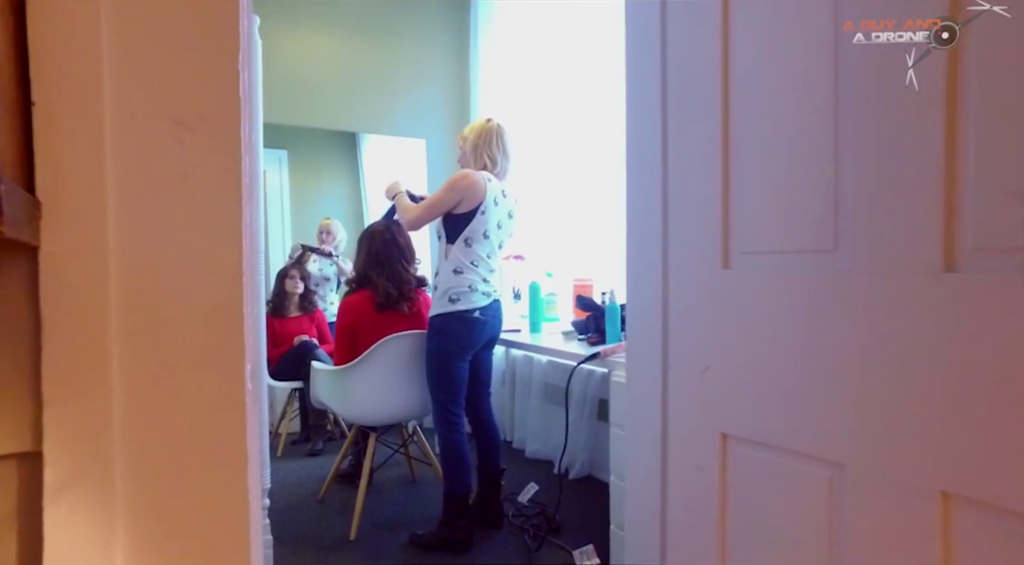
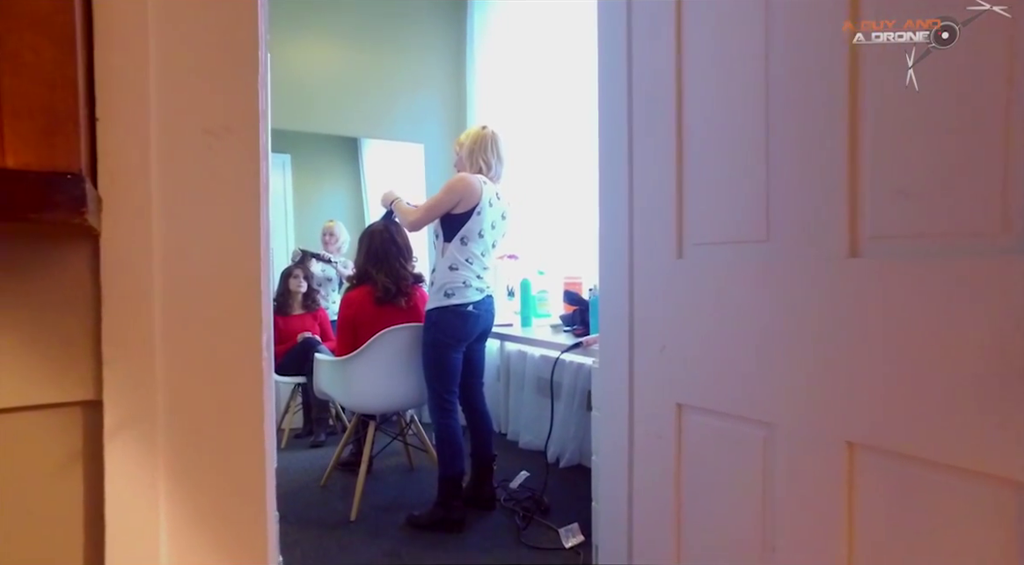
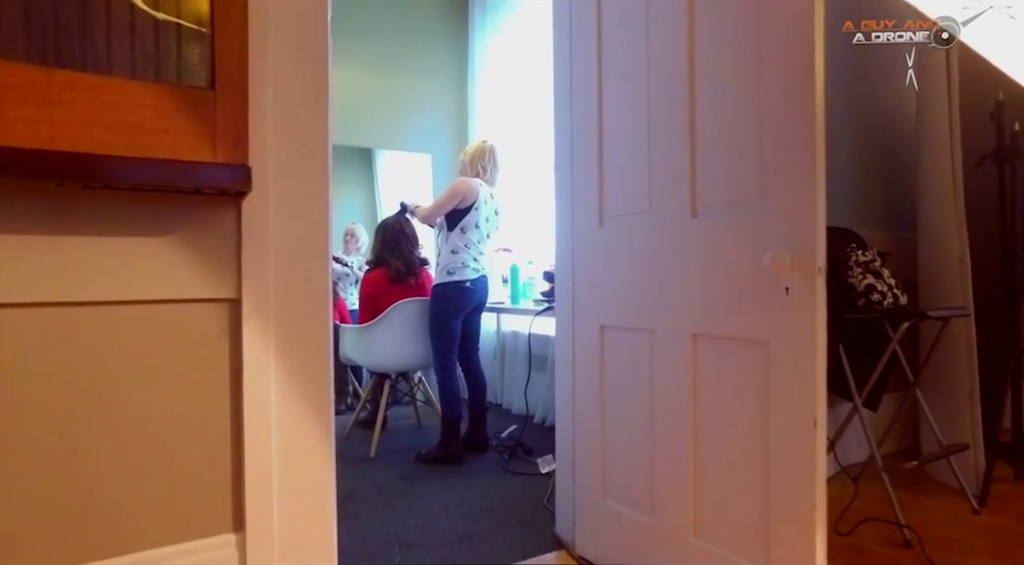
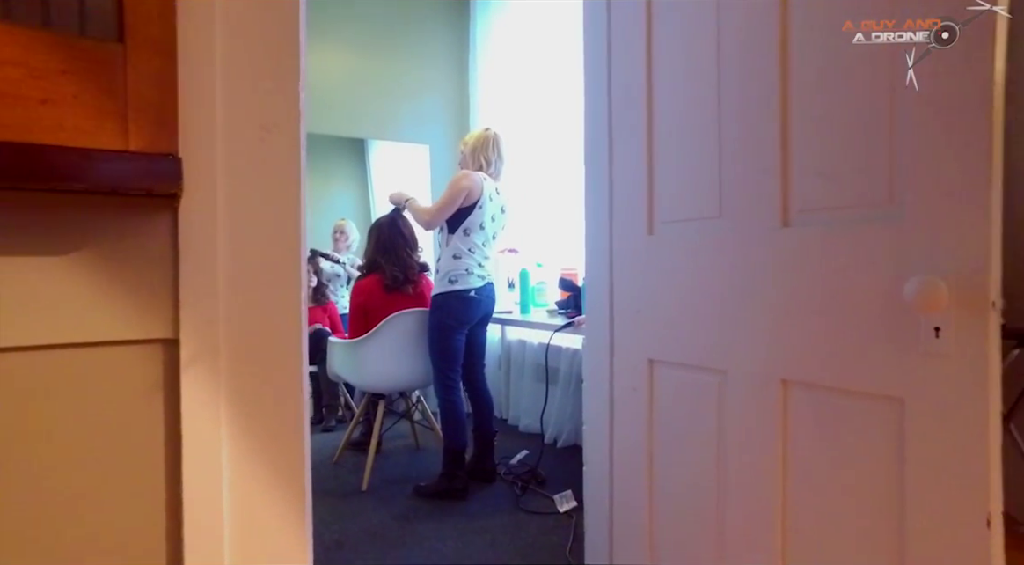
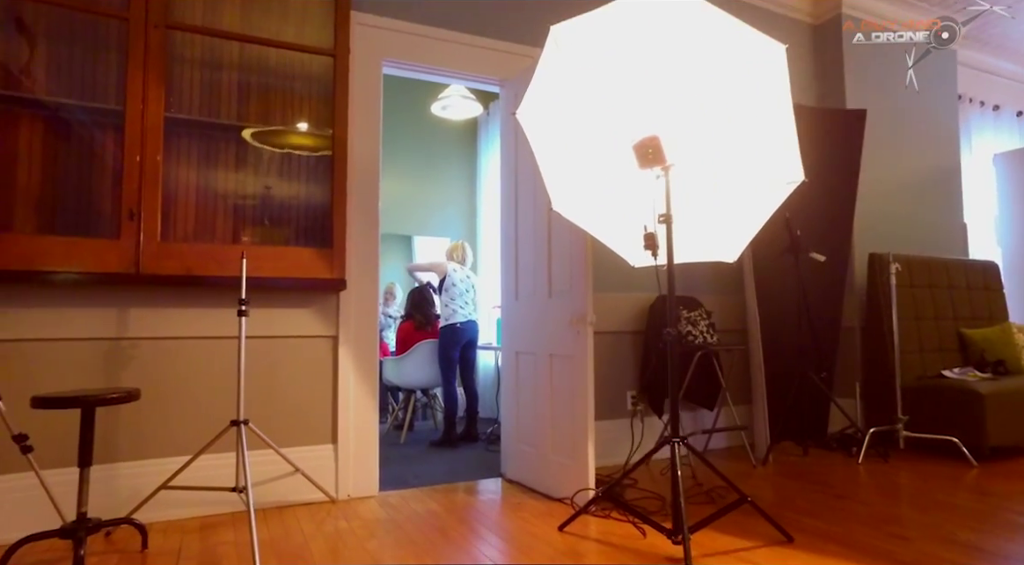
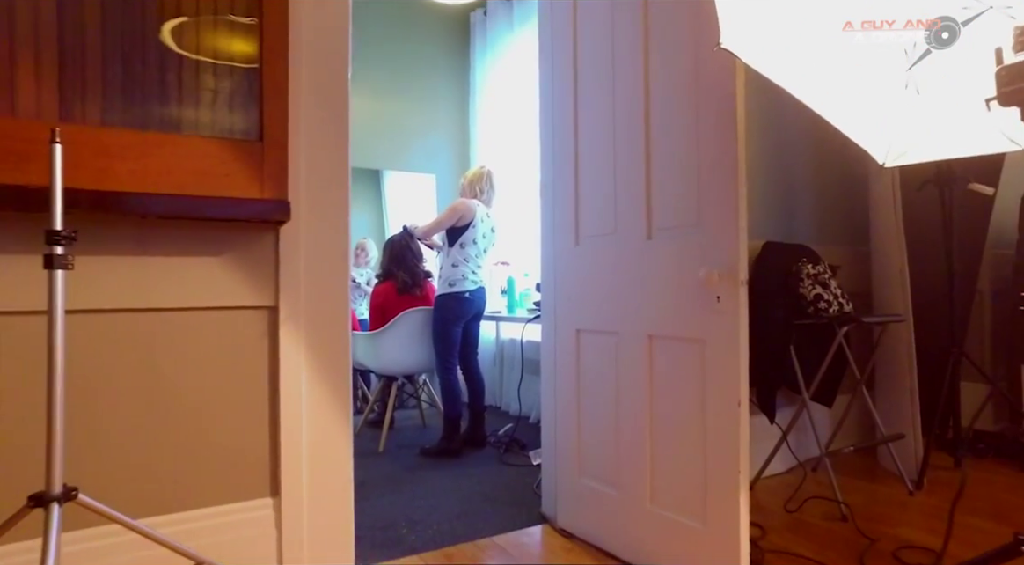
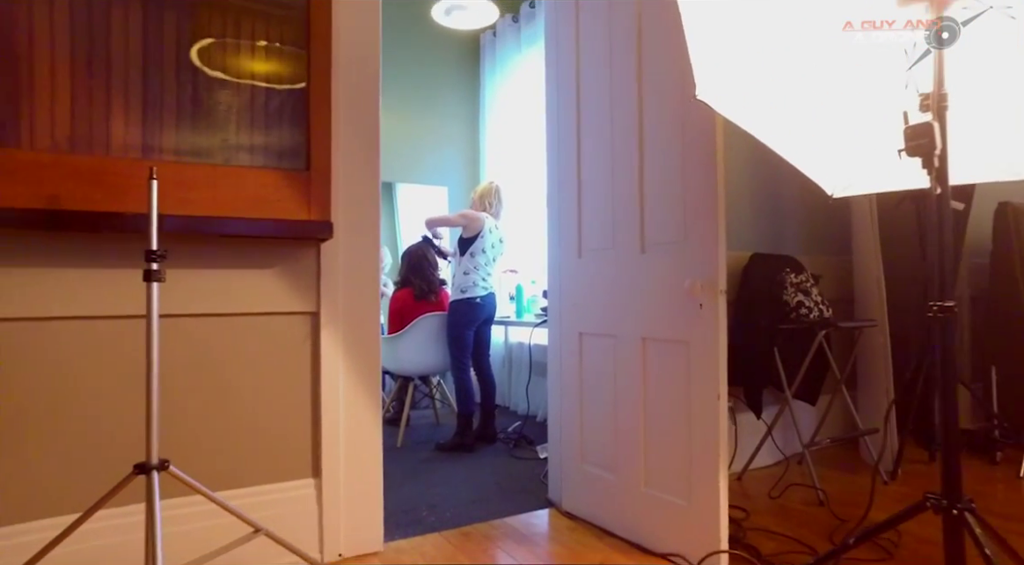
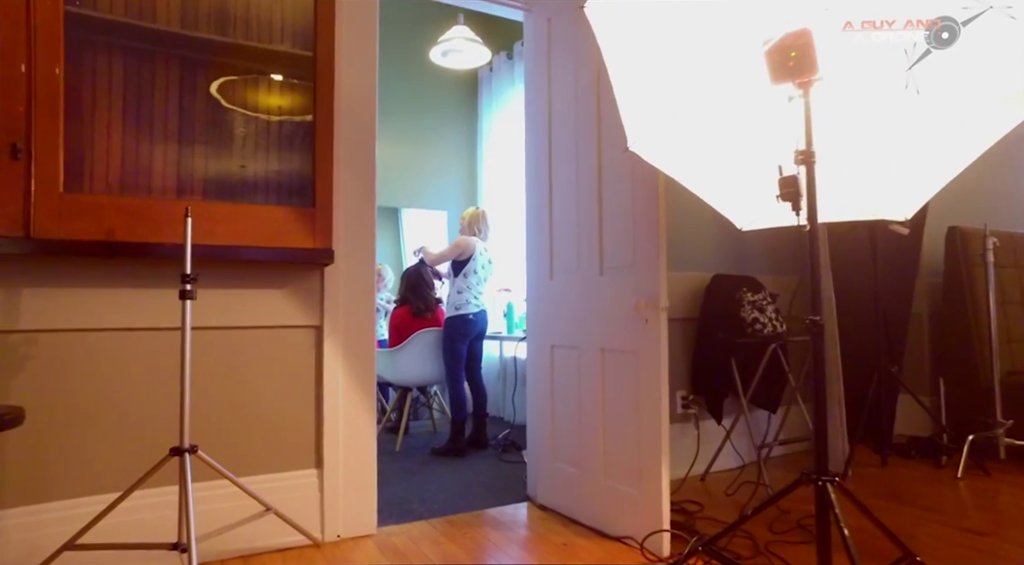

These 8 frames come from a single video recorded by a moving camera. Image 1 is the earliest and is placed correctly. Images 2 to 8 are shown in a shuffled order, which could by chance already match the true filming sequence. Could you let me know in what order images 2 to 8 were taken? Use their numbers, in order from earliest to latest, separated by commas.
2, 4, 3, 6, 7, 8, 5
